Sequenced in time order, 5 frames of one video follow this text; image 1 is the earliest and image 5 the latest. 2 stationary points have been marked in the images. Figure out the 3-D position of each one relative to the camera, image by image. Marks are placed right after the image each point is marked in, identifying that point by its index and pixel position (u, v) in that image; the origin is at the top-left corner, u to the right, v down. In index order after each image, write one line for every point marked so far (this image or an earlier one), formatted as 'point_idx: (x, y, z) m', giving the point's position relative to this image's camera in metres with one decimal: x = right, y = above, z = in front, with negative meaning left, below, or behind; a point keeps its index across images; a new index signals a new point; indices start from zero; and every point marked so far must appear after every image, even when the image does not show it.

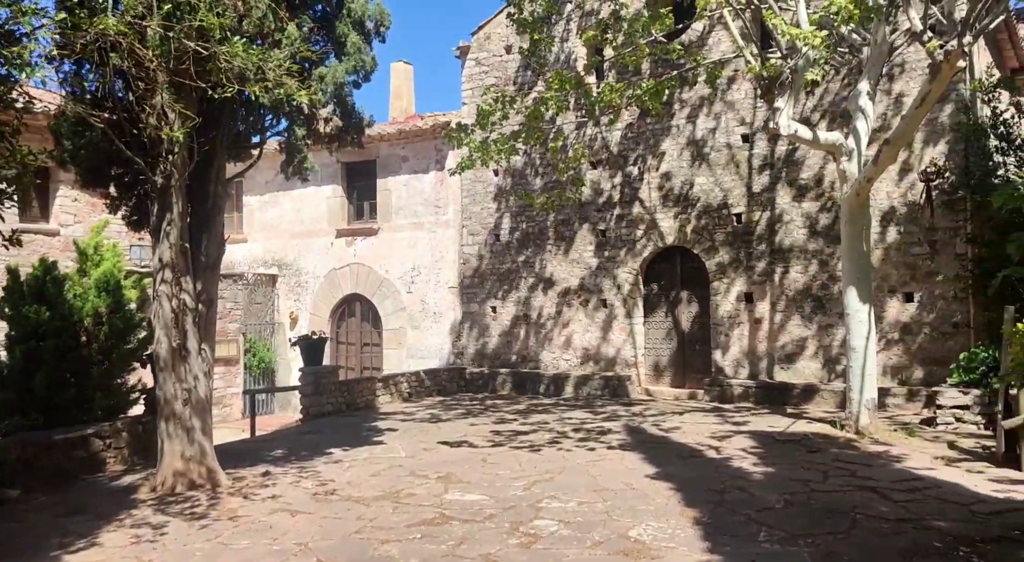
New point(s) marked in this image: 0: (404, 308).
0: (-1.9, -0.5, +13.7) m
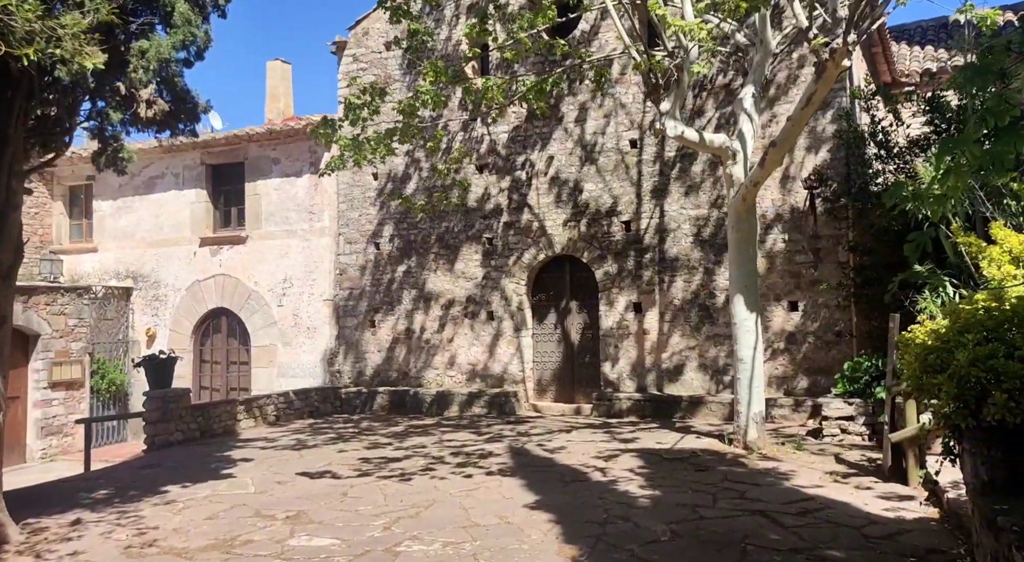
0: (-3.9, -0.7, +12.6) m
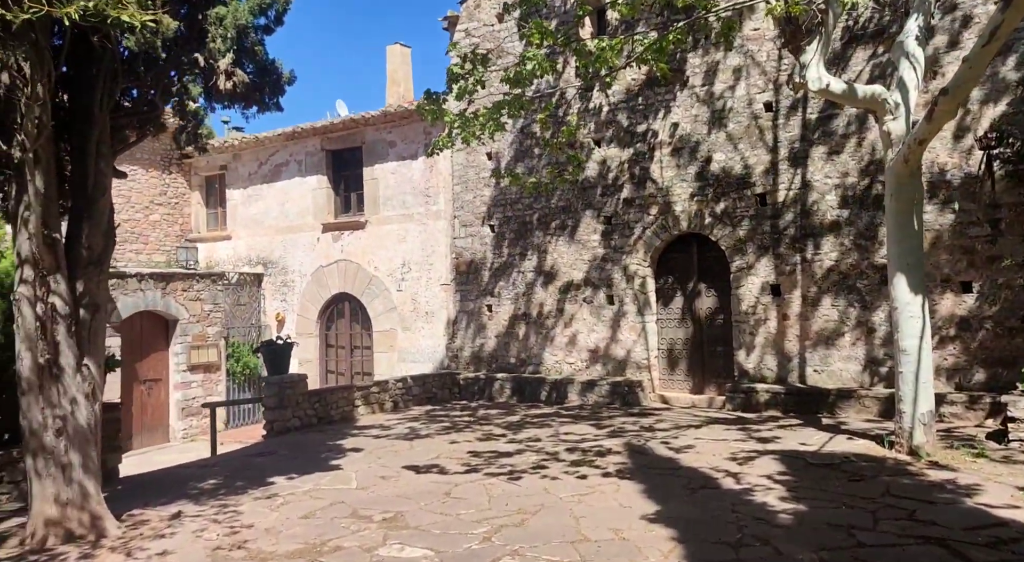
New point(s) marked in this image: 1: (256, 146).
0: (-1.9, -0.4, +12.5) m
1: (-4.7, +2.5, +14.2) m
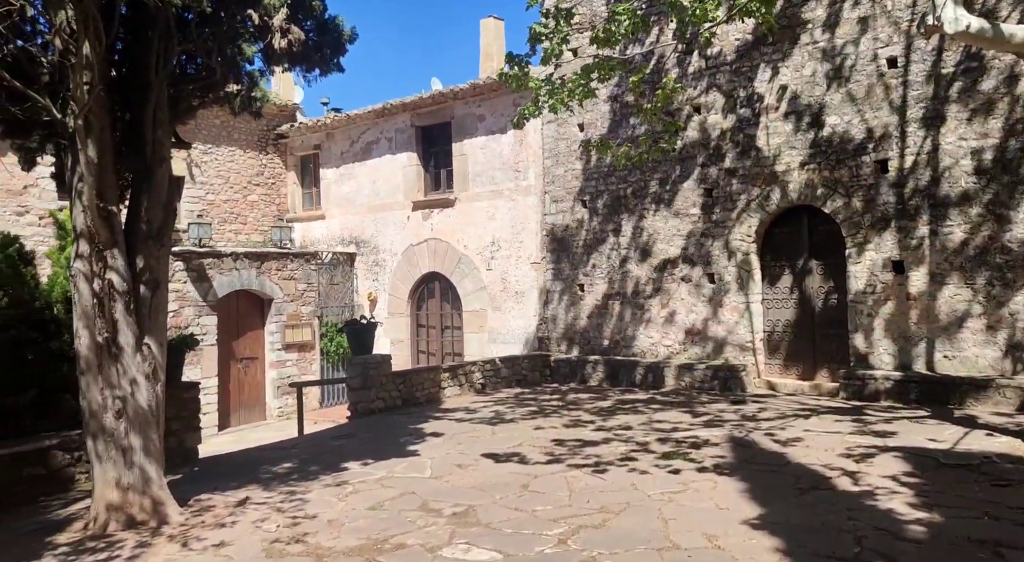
0: (-0.5, -0.1, +12.1) m
1: (-3.0, +2.9, +14.1) m
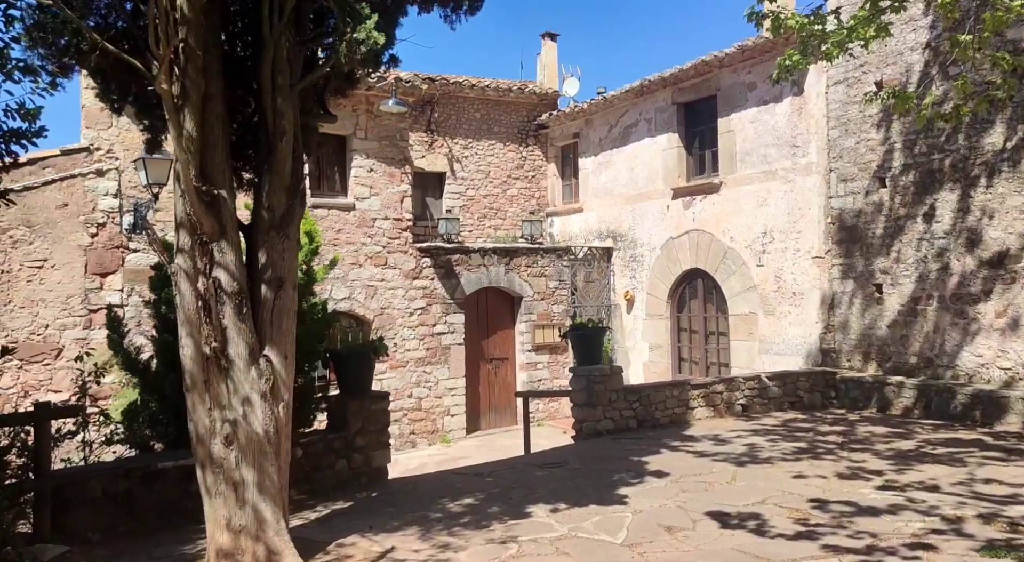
0: (+3.1, -0.1, +10.2) m
1: (+1.5, +2.9, +13.0) m
